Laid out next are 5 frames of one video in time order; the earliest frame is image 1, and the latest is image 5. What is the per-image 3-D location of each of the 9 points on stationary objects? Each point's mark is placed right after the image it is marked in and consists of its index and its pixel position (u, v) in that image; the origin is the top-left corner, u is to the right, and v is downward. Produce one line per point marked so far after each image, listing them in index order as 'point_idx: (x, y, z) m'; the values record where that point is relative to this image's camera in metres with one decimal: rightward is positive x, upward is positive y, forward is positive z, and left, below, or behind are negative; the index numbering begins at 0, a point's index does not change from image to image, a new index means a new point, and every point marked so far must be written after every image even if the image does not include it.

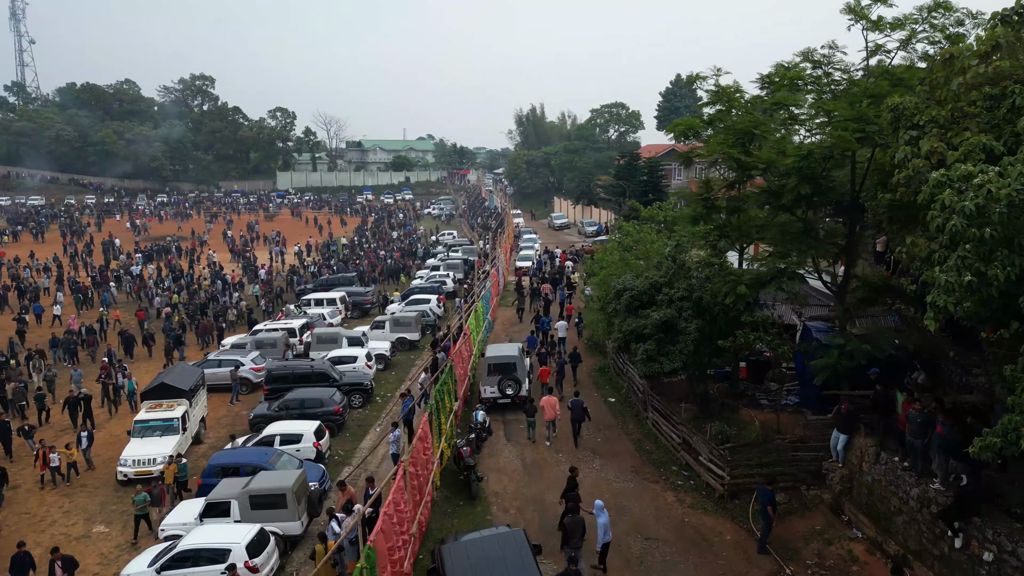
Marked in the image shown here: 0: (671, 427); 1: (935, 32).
0: (+3.3, -2.9, +15.5) m
1: (+7.3, +4.4, +12.7) m
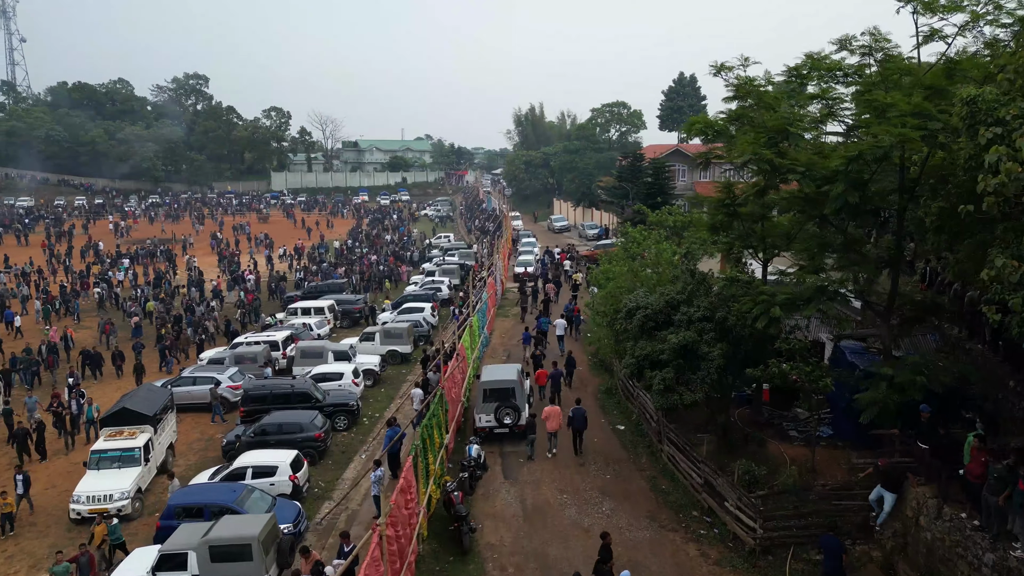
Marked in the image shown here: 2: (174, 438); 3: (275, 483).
0: (+3.3, -3.3, +13.7) m
1: (+7.2, +4.1, +10.9) m
2: (-8.8, -3.9, +19.3) m
3: (-5.2, -4.3, +16.3) m
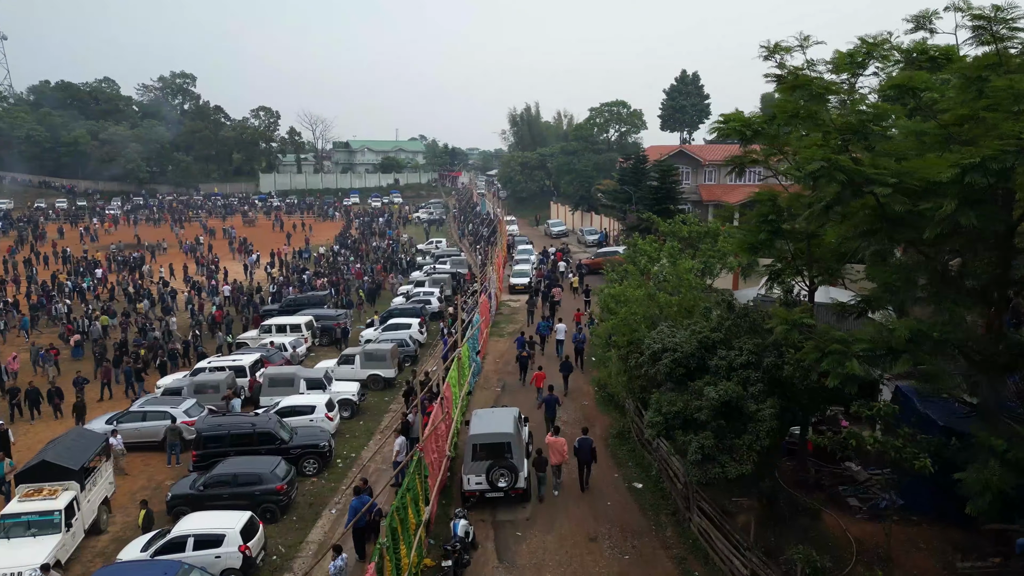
0: (+3.2, -3.8, +11.0) m
1: (+7.2, +3.5, +8.2) m
2: (-8.9, -4.5, +16.5) m
3: (-5.3, -4.9, +13.5) m
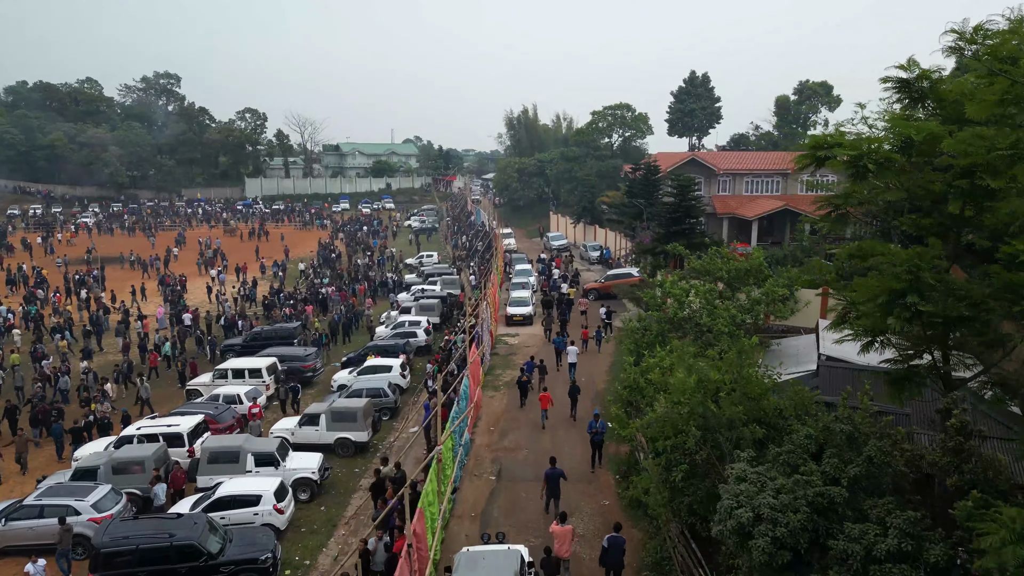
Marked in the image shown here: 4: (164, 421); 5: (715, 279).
0: (+3.3, -5.1, +6.7) m
1: (+7.2, +2.3, +4.0) m
2: (-9.0, -5.8, +12.2) m
3: (-5.3, -6.1, +9.2) m
4: (-9.2, -3.5, +19.6) m
5: (+5.5, +0.3, +19.6) m
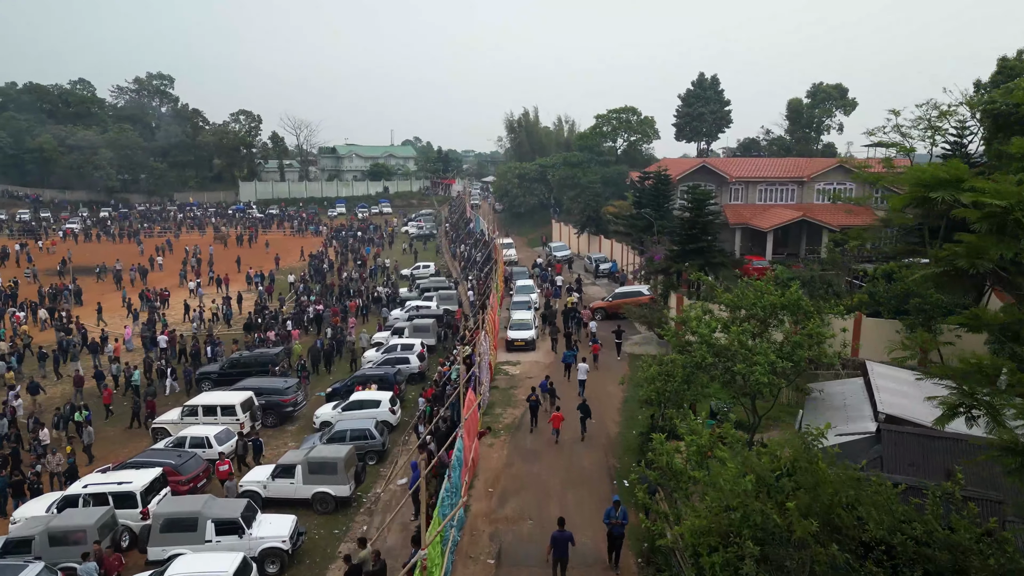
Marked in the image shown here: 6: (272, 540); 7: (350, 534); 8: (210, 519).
0: (+3.3, -5.9, +4.3) m
1: (+7.2, +1.4, +1.5) m
2: (-8.9, -6.6, +9.7) m
3: (-5.3, -7.0, +6.8) m
4: (-9.2, -4.4, +17.2) m
5: (+5.5, -0.5, +17.1) m
6: (-4.9, -5.2, +15.3) m
7: (-3.8, -5.7, +17.3) m
8: (-6.3, -4.8, +15.4) m
